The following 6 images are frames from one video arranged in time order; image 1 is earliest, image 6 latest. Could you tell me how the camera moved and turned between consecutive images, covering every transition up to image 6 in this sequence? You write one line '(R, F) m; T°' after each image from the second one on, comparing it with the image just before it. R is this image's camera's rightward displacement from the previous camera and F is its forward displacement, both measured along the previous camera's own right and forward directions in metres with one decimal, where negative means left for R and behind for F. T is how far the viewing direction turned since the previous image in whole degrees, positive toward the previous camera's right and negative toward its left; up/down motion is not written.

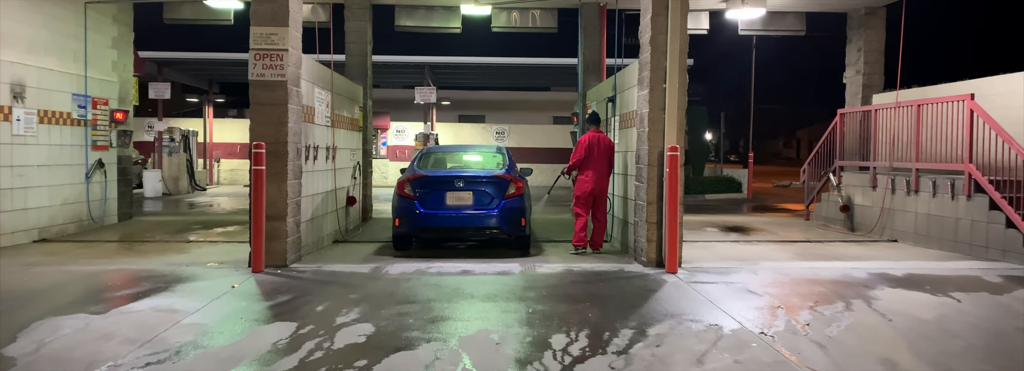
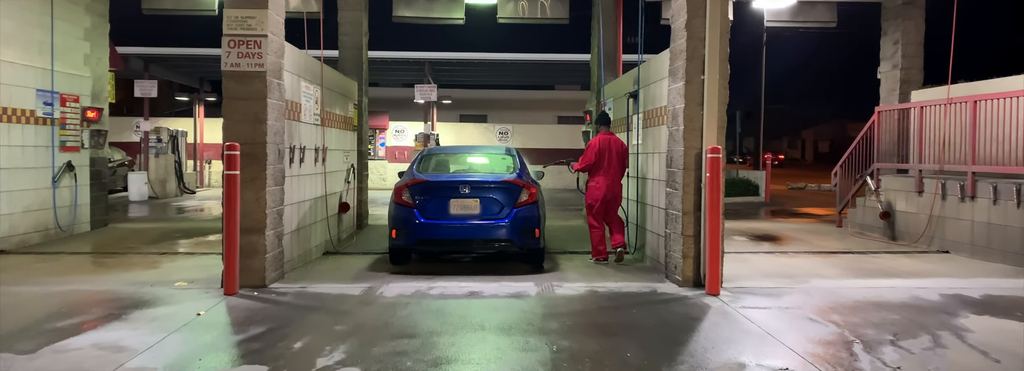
(-0.1, +0.9) m; 0°
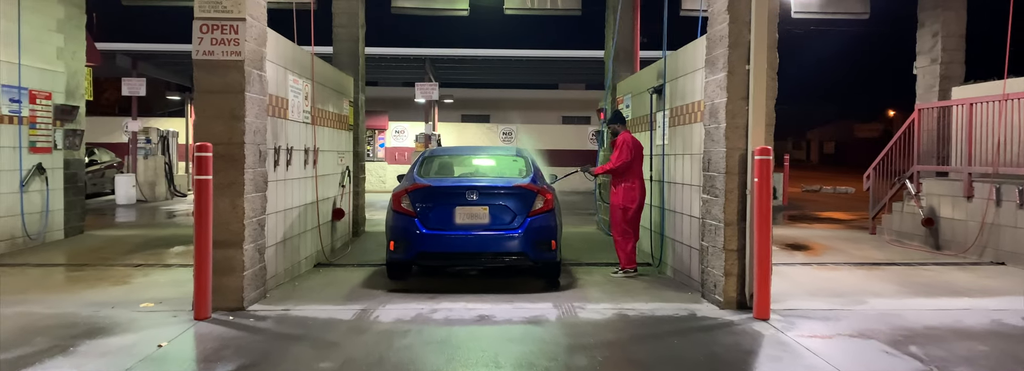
(-0.1, +0.8) m; 0°
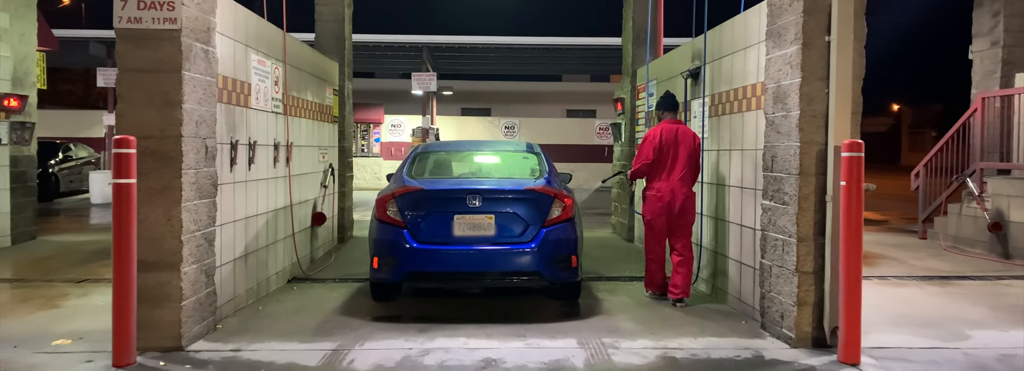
(-0.1, +1.1) m; 0°
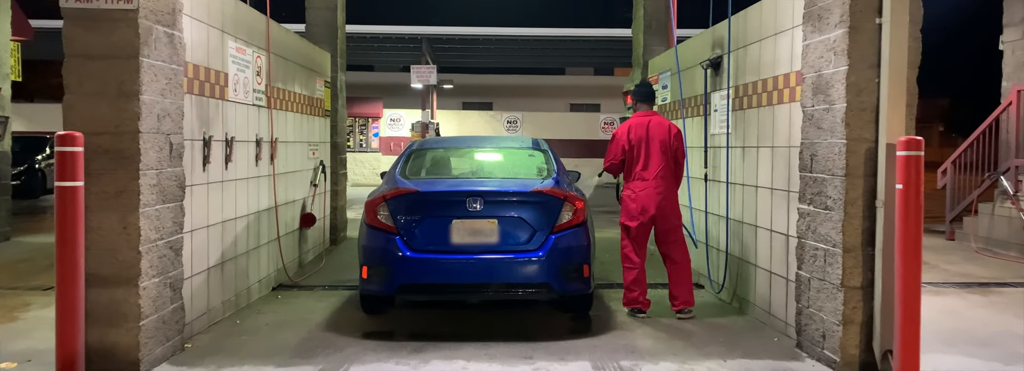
(0.0, +0.5) m; 0°
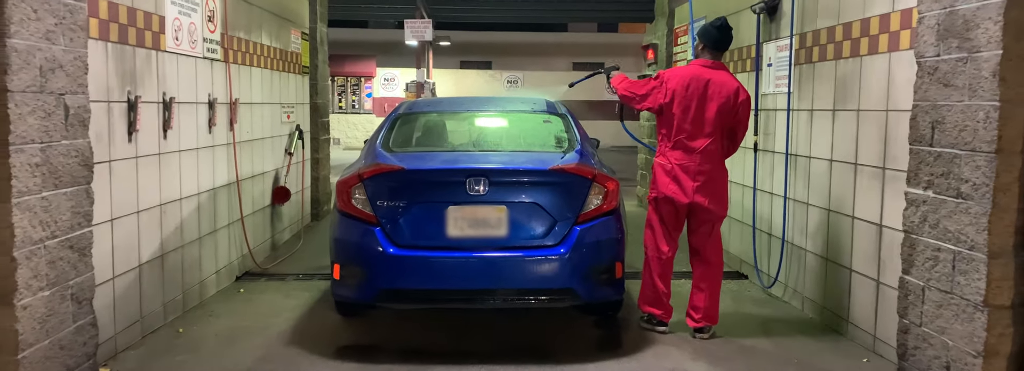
(-0.1, +1.0) m; 0°
